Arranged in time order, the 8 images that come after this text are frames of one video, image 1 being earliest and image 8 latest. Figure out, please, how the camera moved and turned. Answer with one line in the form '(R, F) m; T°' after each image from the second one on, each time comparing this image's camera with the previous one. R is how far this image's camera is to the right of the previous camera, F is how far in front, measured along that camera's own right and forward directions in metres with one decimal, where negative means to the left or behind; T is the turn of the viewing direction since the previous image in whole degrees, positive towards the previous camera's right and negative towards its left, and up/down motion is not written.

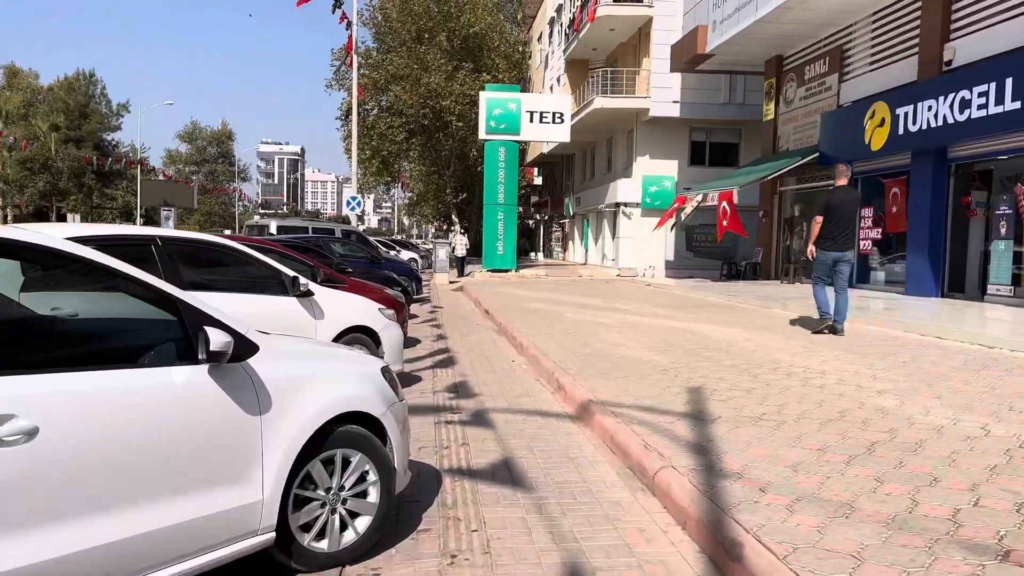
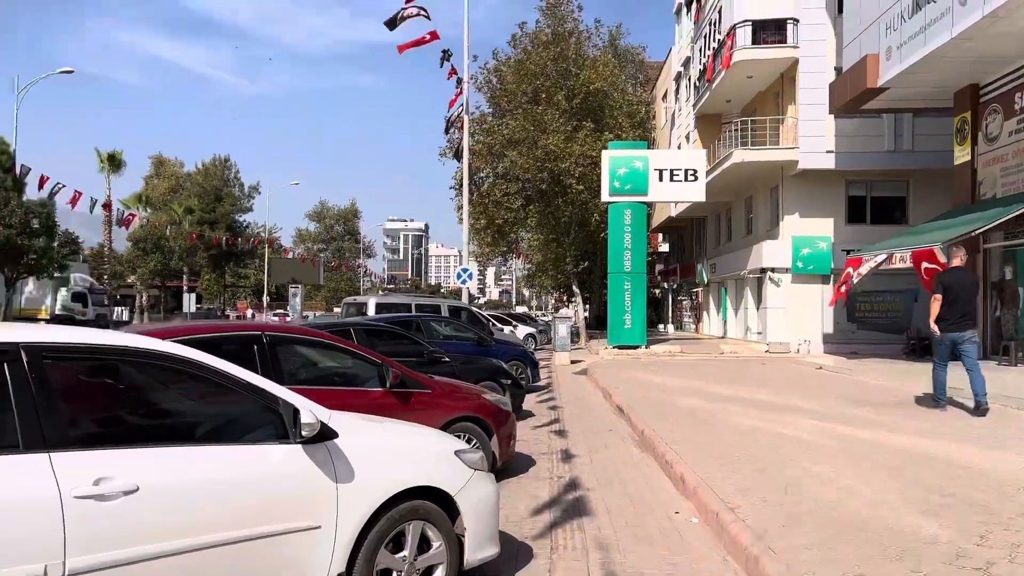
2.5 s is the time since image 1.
(-0.2, +2.9) m; -9°
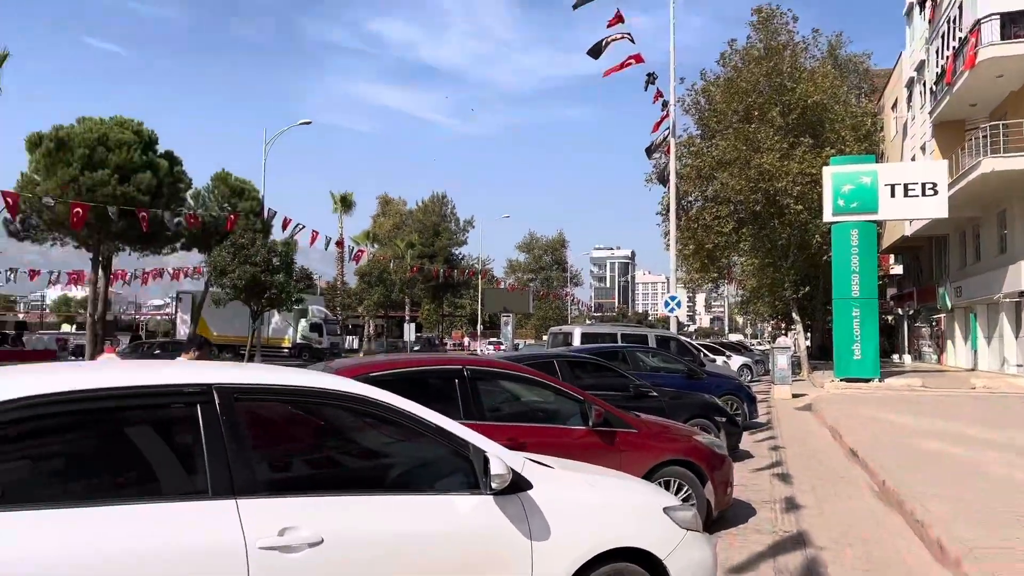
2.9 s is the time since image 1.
(0.0, +0.4) m; -15°
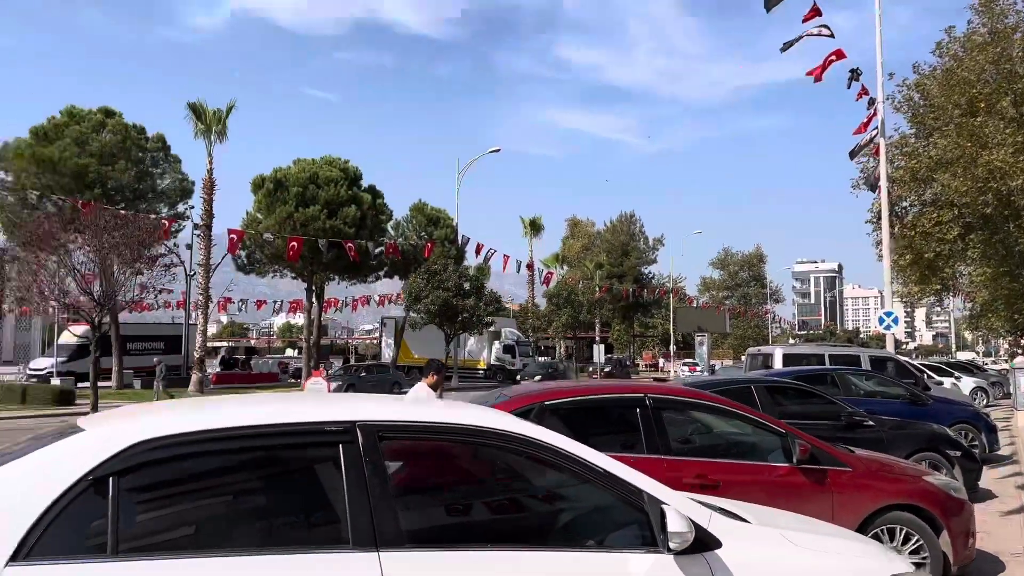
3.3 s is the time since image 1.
(+0.1, +0.4) m; -14°
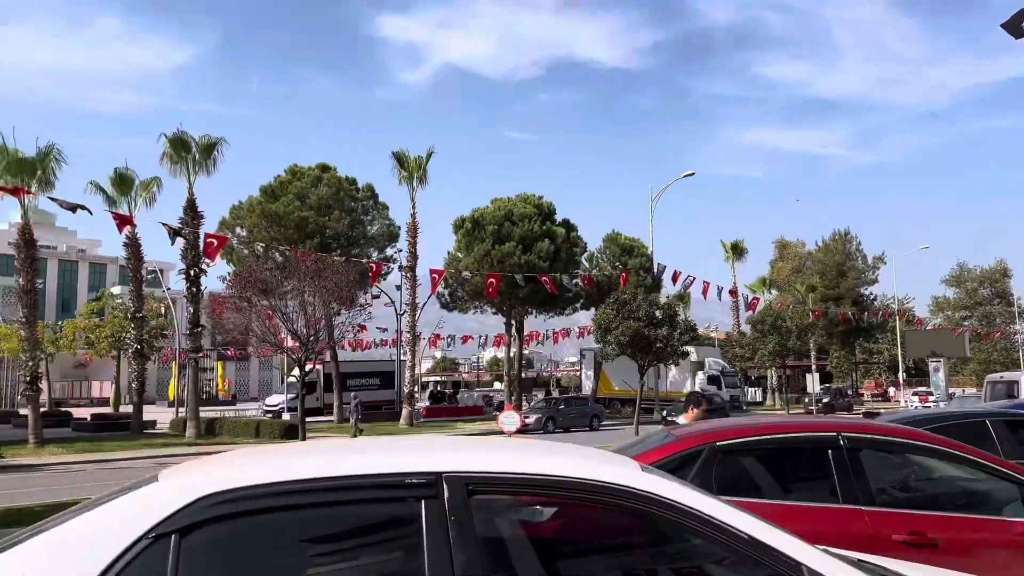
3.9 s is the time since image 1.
(+0.3, +0.4) m; -14°
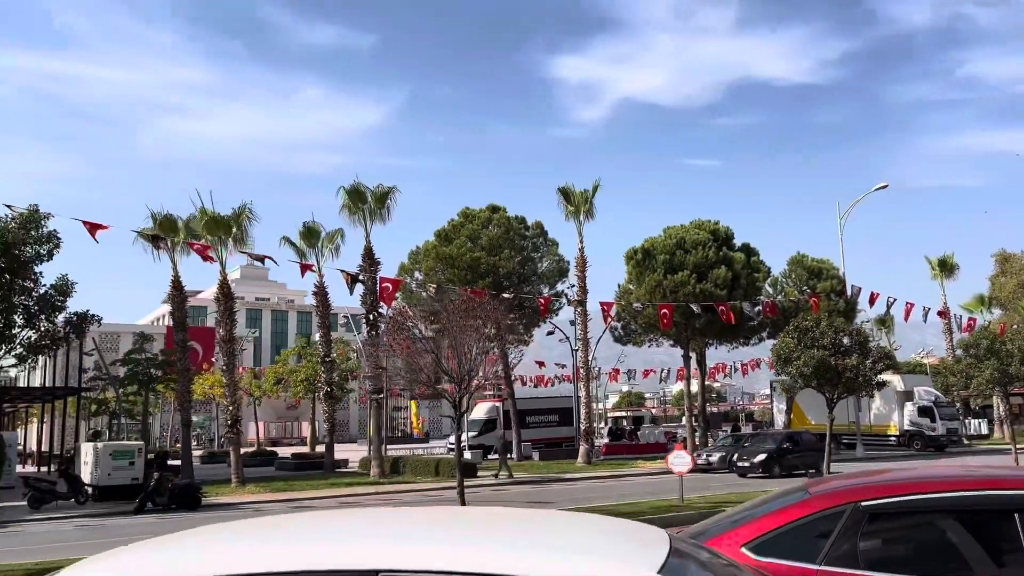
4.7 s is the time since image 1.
(+0.5, +0.6) m; -13°
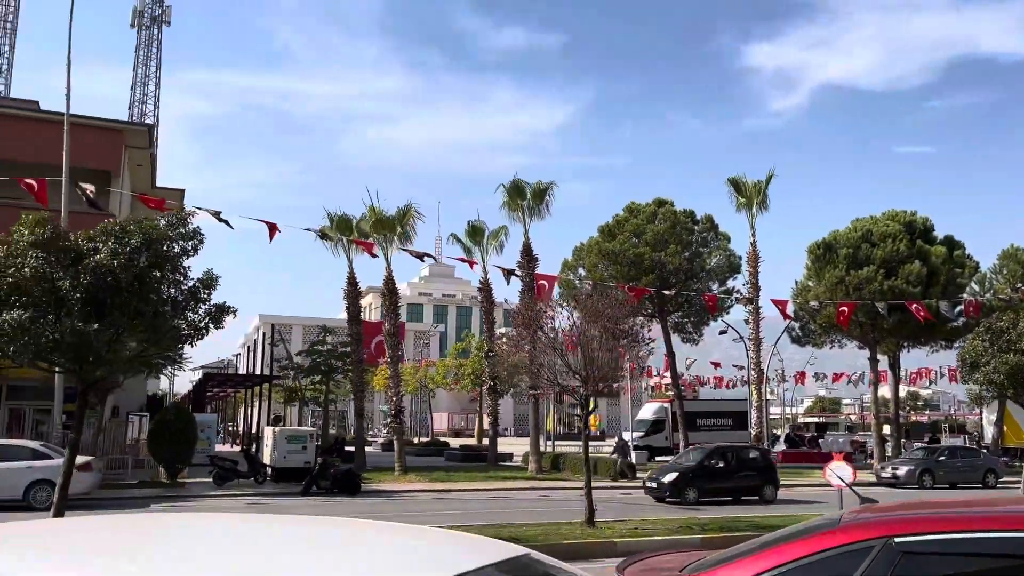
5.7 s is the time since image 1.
(+0.8, +0.5) m; -13°
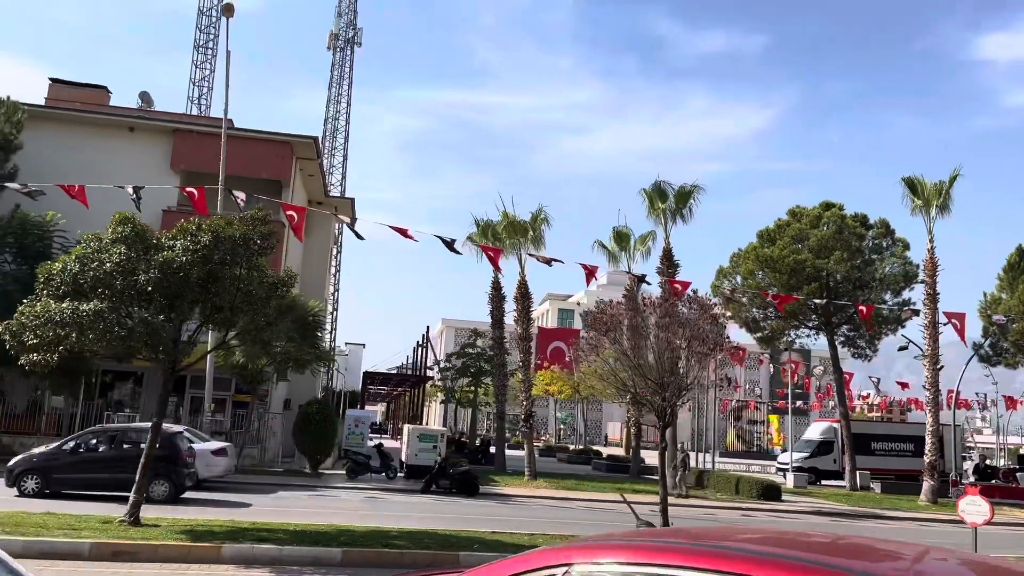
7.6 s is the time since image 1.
(+1.7, +0.6) m; -13°
